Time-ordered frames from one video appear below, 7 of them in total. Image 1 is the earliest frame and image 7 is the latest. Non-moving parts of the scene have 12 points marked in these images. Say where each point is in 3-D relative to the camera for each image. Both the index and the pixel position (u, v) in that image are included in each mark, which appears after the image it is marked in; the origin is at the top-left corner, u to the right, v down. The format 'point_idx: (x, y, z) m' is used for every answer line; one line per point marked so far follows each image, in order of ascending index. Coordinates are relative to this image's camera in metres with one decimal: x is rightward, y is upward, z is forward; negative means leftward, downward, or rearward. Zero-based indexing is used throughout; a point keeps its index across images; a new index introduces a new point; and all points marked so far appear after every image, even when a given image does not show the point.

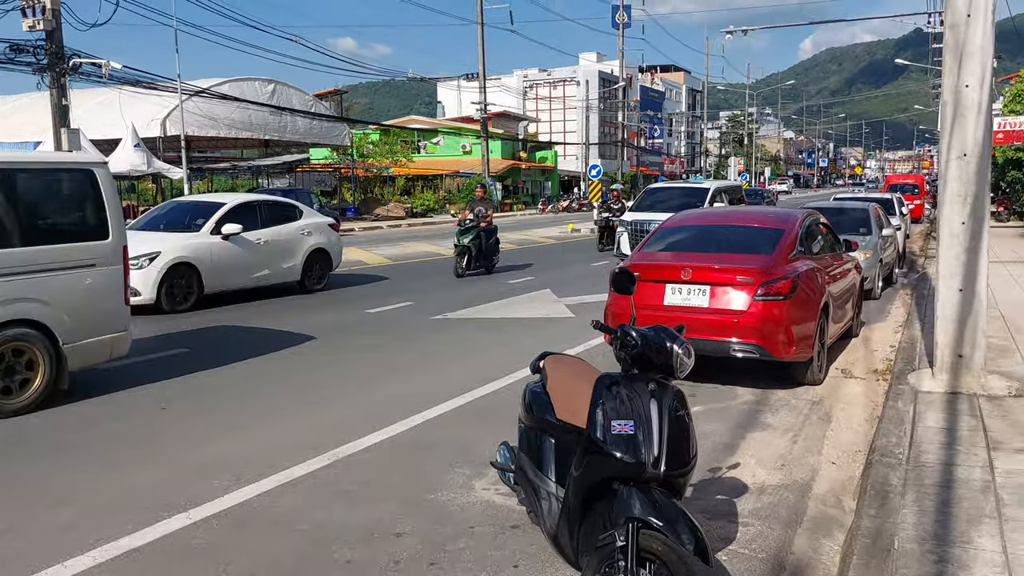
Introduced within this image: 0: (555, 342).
0: (+0.5, -0.6, +9.7) m
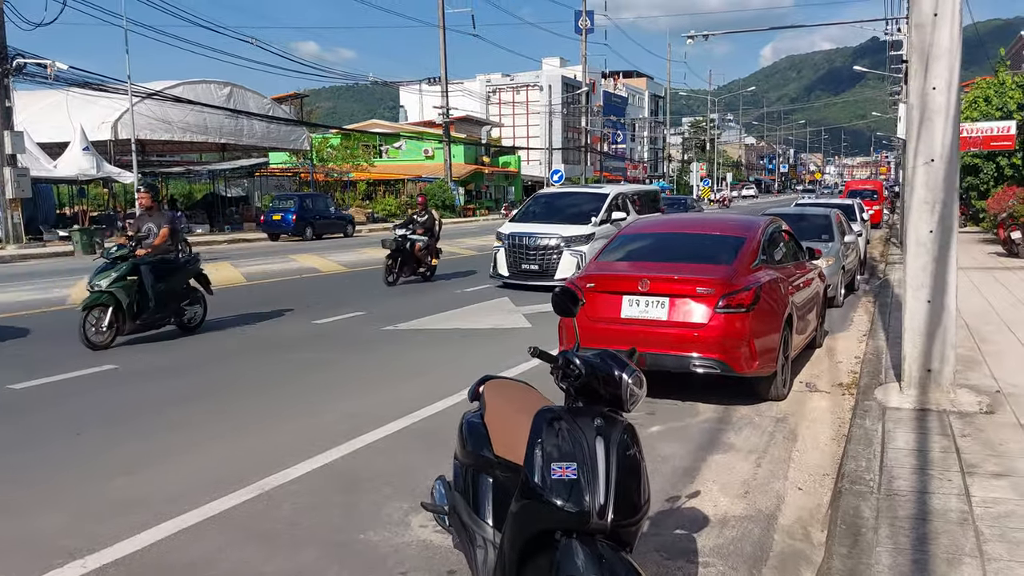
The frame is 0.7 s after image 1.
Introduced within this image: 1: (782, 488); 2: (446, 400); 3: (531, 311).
0: (0.0, -0.7, +9.3) m
1: (+1.6, -1.1, +4.9) m
2: (-0.5, -0.9, +7.1) m
3: (+0.2, -0.3, +12.1) m
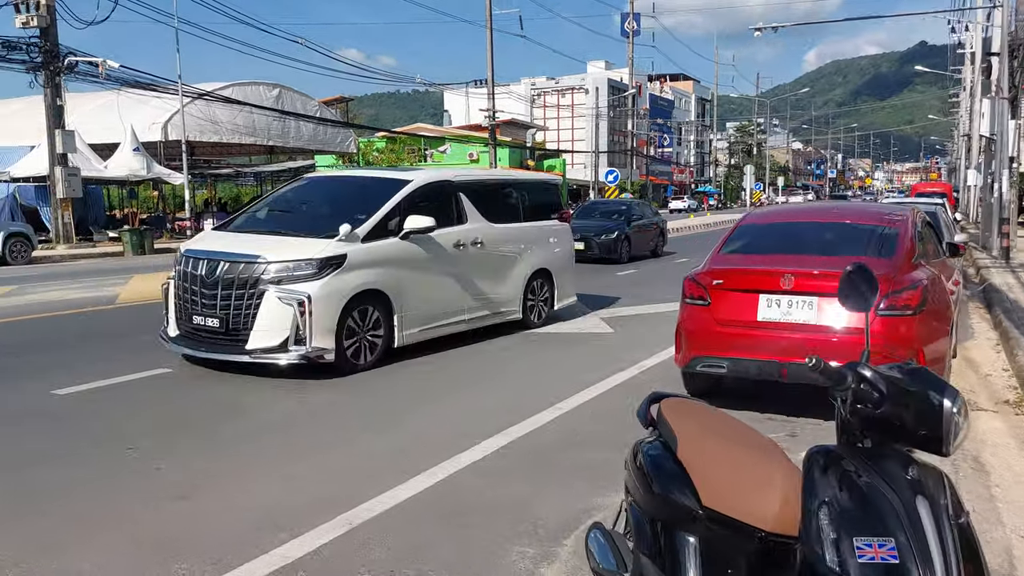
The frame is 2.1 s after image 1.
0: (+0.9, -0.7, +8.3) m
1: (+2.2, -1.1, +3.8) m
2: (+0.3, -0.9, +6.2) m
3: (+1.2, -0.4, +11.1) m
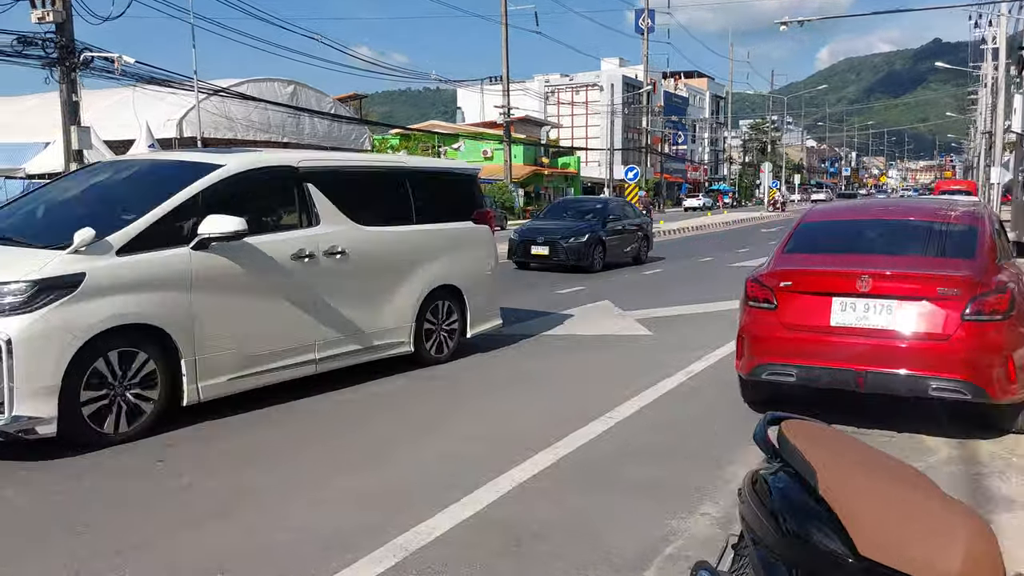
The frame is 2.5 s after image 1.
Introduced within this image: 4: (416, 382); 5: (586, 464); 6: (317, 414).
0: (+1.2, -0.7, +8.0) m
1: (+2.5, -1.1, +3.4) m
2: (+0.6, -0.9, +5.8) m
3: (+1.6, -0.4, +10.7) m
4: (-0.8, -0.8, +7.2) m
5: (+0.4, -1.0, +4.9) m
6: (-1.4, -0.9, +6.0) m
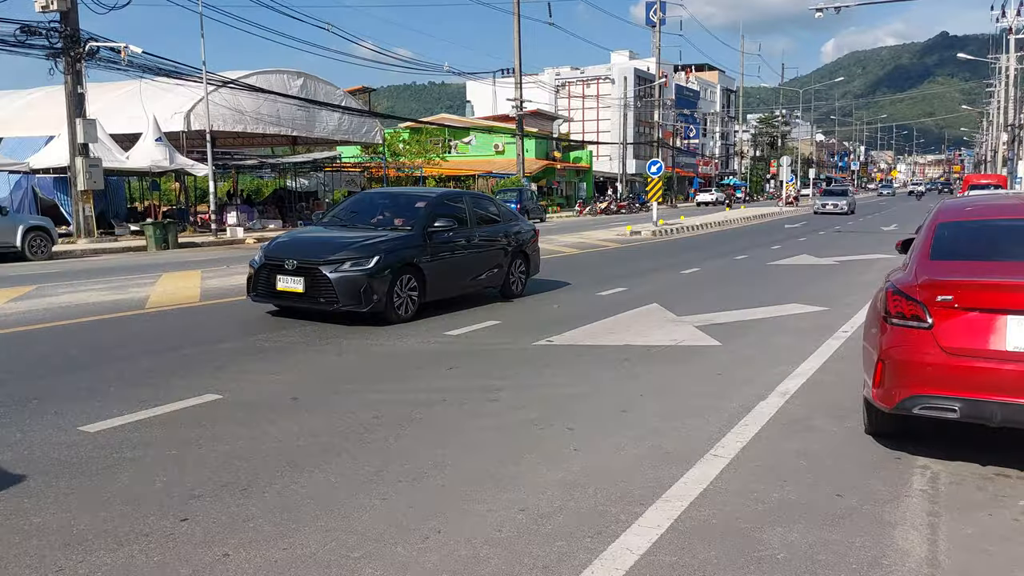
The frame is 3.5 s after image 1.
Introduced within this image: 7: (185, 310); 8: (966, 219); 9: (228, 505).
0: (+1.8, -0.8, +7.0) m
1: (+3.0, -1.2, +2.5) m
2: (+1.1, -1.0, +4.9) m
3: (+2.2, -0.4, +9.8) m
4: (-0.3, -0.9, +6.2) m
5: (+0.9, -1.1, +4.0) m
6: (-0.9, -1.0, +5.1) m
7: (-3.9, -0.3, +10.1) m
8: (+2.9, +0.4, +5.4) m
9: (-1.4, -1.1, +4.2) m
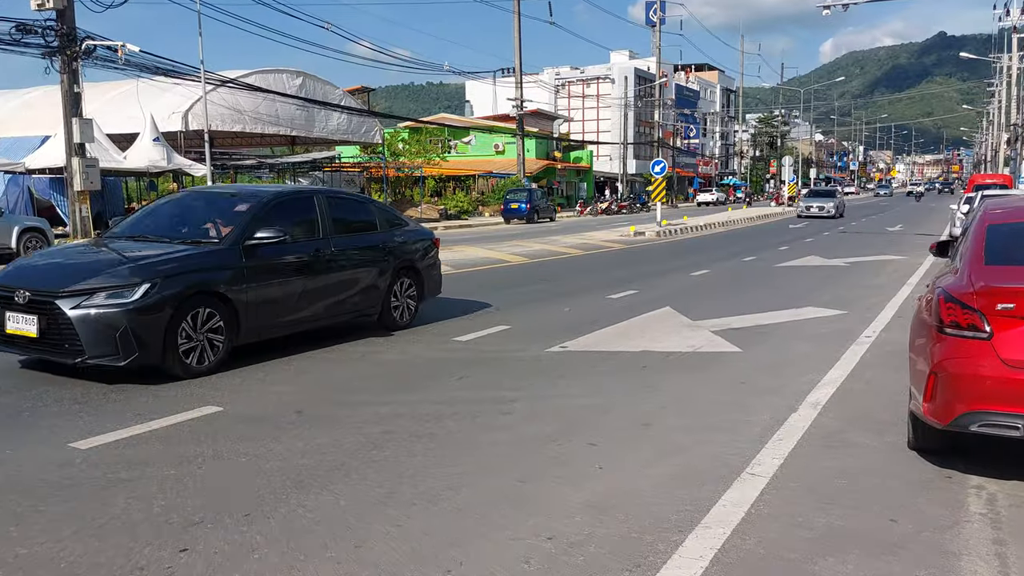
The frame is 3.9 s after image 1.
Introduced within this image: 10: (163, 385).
0: (+1.9, -0.8, +6.7) m
1: (+3.2, -1.3, +2.2) m
2: (+1.2, -1.0, +4.6) m
3: (+2.3, -0.4, +9.4) m
4: (-0.2, -0.9, +5.9) m
5: (+1.0, -1.1, +3.6) m
6: (-0.8, -1.0, +4.8) m
7: (-3.8, -0.3, +9.8) m
8: (+3.0, +0.4, +5.1) m
9: (-1.3, -1.1, +3.9) m
10: (-2.8, -0.8, +6.6) m
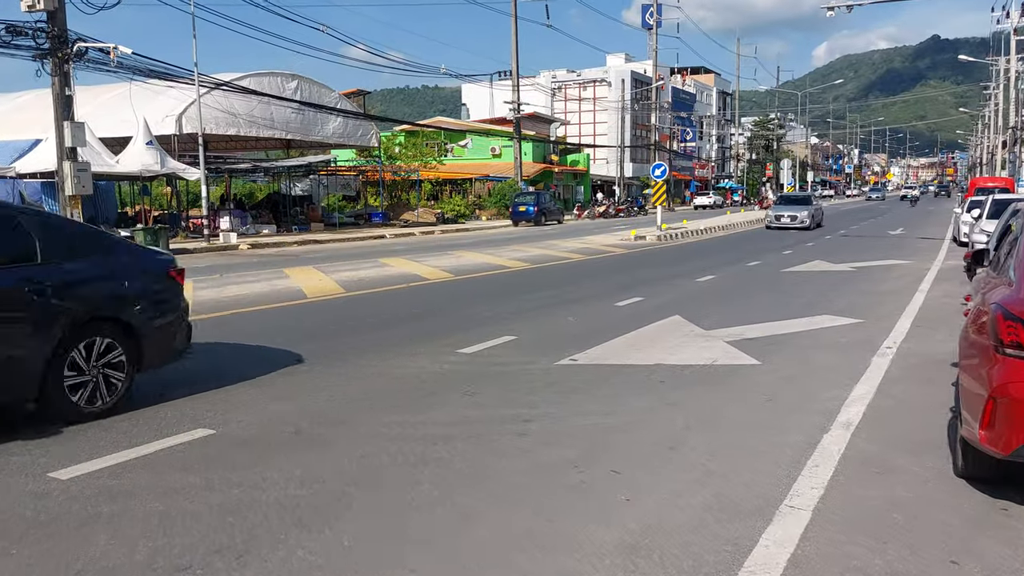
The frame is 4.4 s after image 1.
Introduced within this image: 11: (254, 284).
0: (+1.9, -0.9, +6.3) m
1: (+3.3, -1.3, +1.8) m
2: (+1.3, -1.1, +4.2) m
3: (+2.3, -0.5, +9.1) m
4: (-0.1, -1.0, +5.5) m
5: (+1.1, -1.2, +3.3) m
6: (-0.7, -1.1, +4.4) m
7: (-3.8, -0.4, +9.4) m
8: (+3.1, +0.3, +4.8) m
9: (-1.2, -1.2, +3.5) m
10: (-2.7, -0.9, +6.2) m
11: (-4.3, +0.1, +14.0) m
